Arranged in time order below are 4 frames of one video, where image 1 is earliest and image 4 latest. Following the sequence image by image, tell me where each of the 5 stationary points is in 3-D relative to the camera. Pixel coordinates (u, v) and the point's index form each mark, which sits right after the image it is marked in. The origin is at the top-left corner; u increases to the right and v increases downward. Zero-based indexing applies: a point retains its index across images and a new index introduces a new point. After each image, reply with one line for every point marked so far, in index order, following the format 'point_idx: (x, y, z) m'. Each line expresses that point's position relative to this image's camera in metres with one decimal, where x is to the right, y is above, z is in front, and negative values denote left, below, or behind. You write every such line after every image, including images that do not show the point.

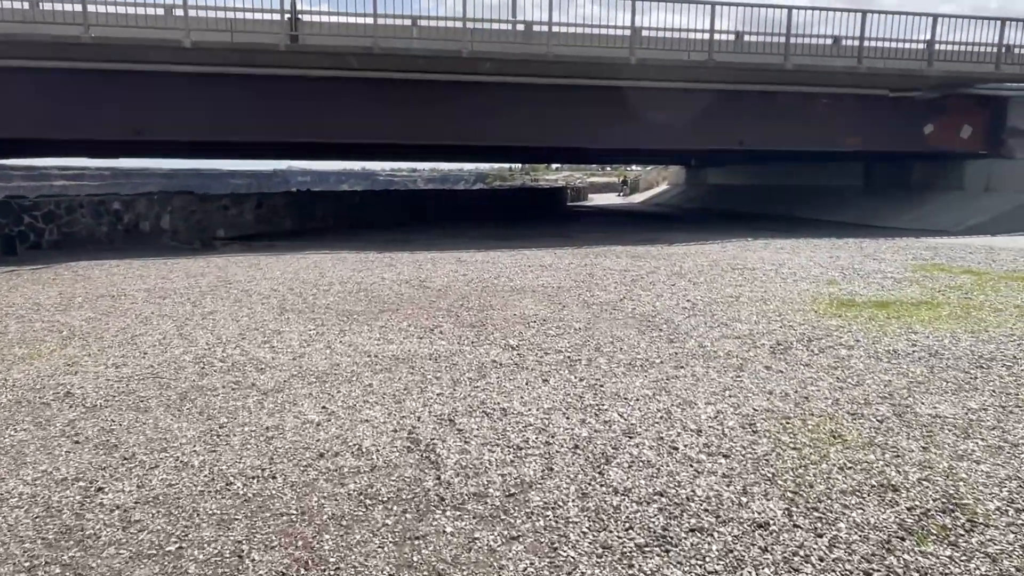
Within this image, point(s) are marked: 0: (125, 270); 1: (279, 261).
0: (-6.1, +0.3, +10.5) m
1: (-4.1, +0.5, +11.6) m
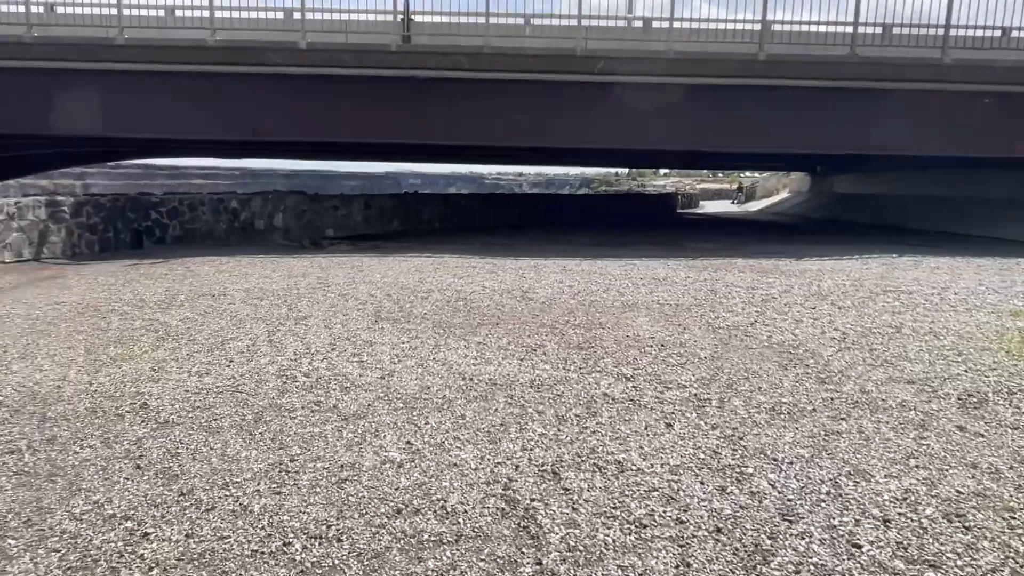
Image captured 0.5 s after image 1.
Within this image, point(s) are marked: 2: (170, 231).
0: (-4.4, +0.3, +10.6) m
1: (-2.2, +0.4, +11.4) m
2: (-8.3, +1.4, +16.1) m
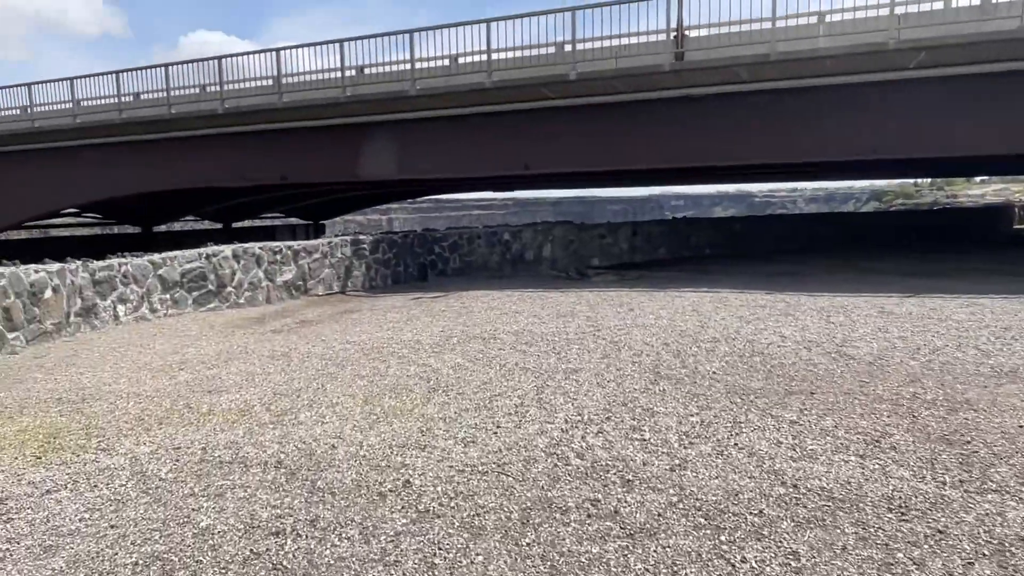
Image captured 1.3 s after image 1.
0: (-0.1, -0.2, +10.5) m
1: (+2.2, -0.2, +10.5) m
2: (-1.6, +0.6, +17.1) m
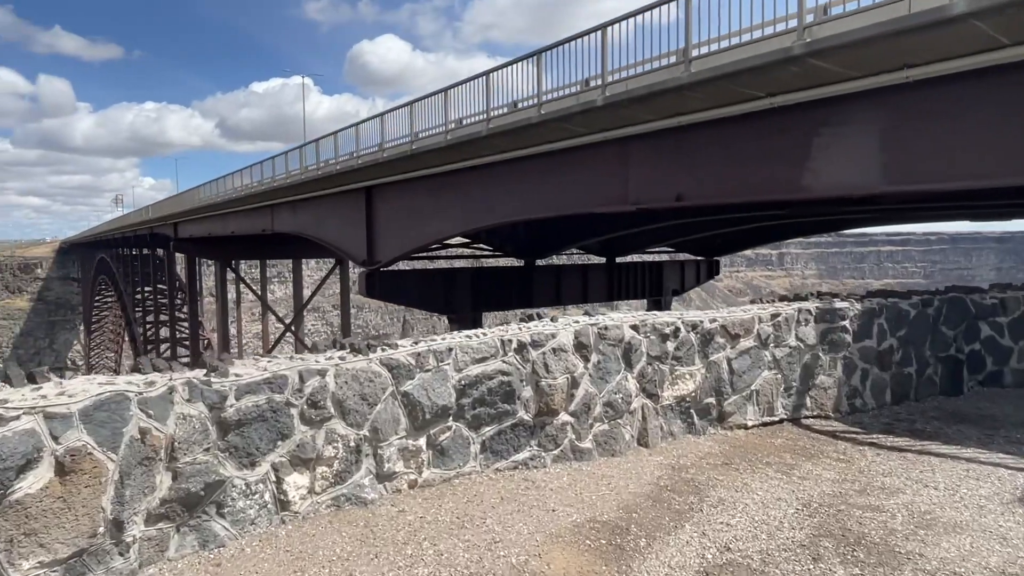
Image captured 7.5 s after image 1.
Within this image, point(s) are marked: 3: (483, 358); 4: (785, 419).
0: (+3.9, -1.4, +1.8) m
1: (+5.8, -1.5, +0.5) m
2: (+6.2, -0.9, +8.2) m
3: (-0.2, -0.5, +4.9) m
4: (+2.7, -1.3, +6.6) m
